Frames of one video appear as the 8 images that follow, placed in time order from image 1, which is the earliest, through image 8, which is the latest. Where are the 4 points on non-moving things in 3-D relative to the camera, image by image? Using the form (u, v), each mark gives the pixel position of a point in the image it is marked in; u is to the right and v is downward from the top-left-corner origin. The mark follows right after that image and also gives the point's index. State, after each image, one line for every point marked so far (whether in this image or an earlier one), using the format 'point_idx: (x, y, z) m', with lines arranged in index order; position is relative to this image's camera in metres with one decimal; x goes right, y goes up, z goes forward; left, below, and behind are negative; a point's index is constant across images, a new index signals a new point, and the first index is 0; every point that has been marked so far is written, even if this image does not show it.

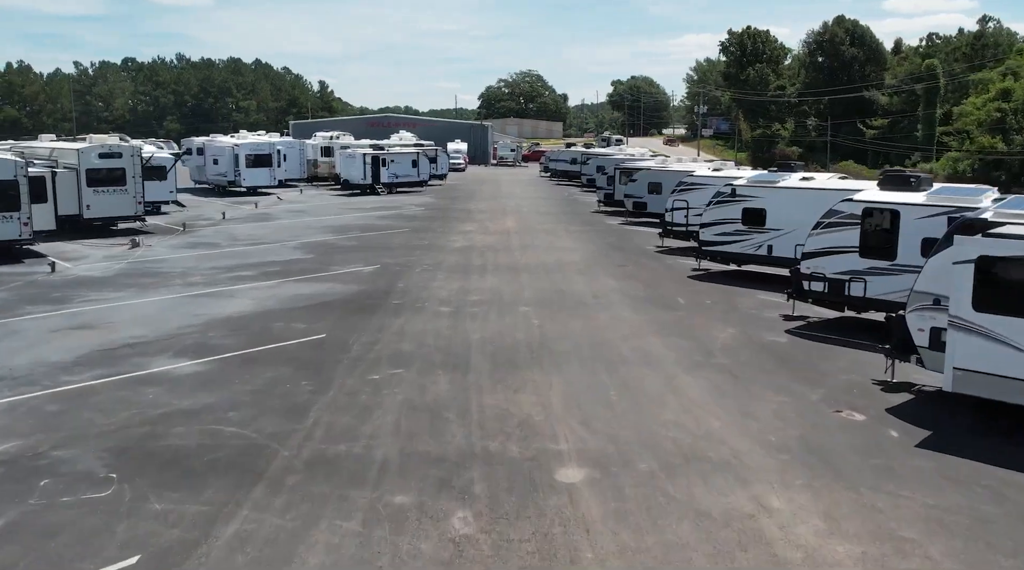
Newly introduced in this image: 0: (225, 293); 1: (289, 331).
0: (-6.3, -0.2, +19.0) m
1: (-4.0, -0.8, +15.5) m
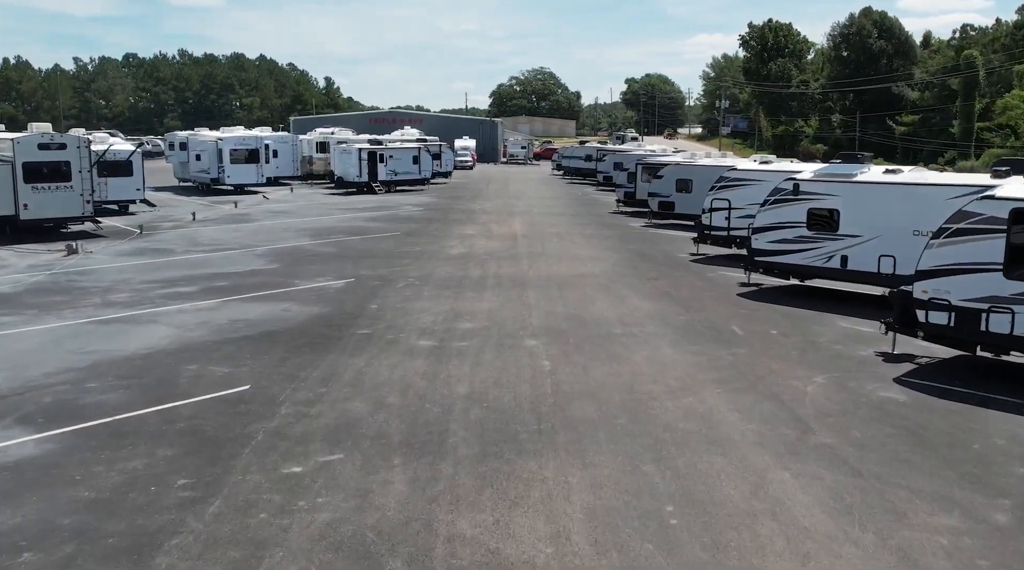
0: (-6.2, -0.6, +14.8) m
1: (-3.9, -1.2, +11.2) m
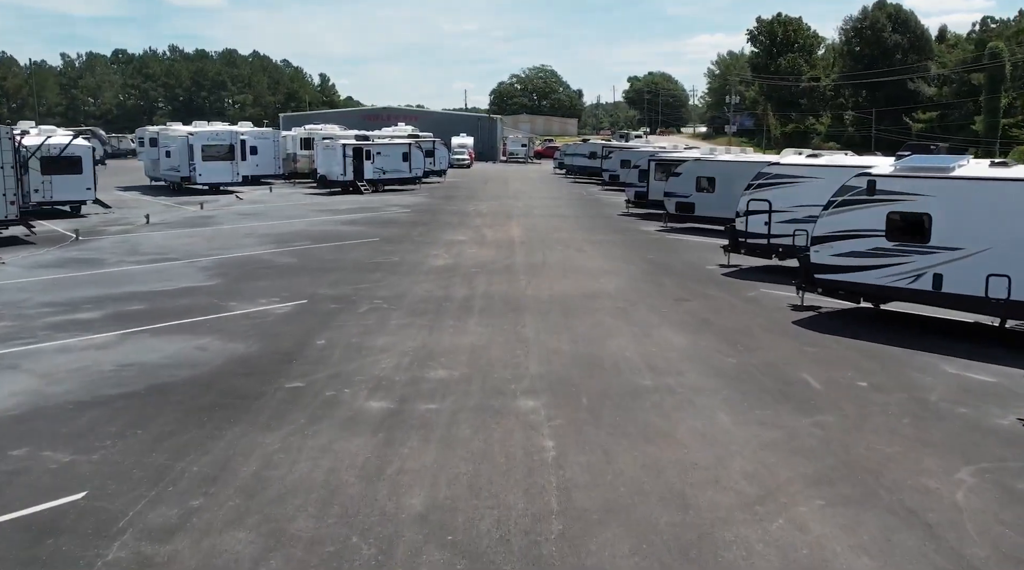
0: (-6.3, -1.0, +10.9) m
1: (-4.1, -1.6, +7.3) m
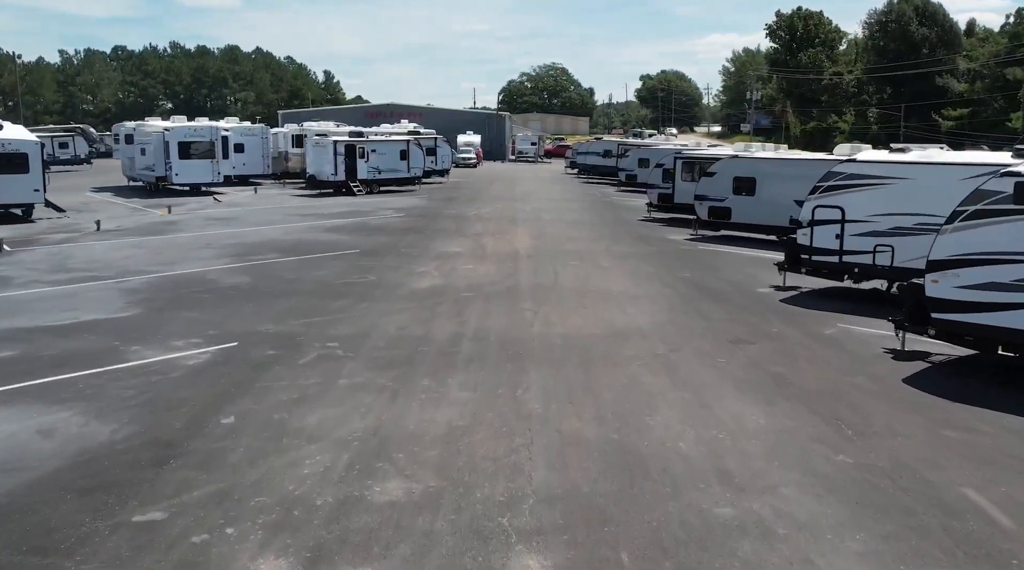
0: (-6.4, -1.4, +7.1) m
1: (-4.2, -2.0, +3.5) m
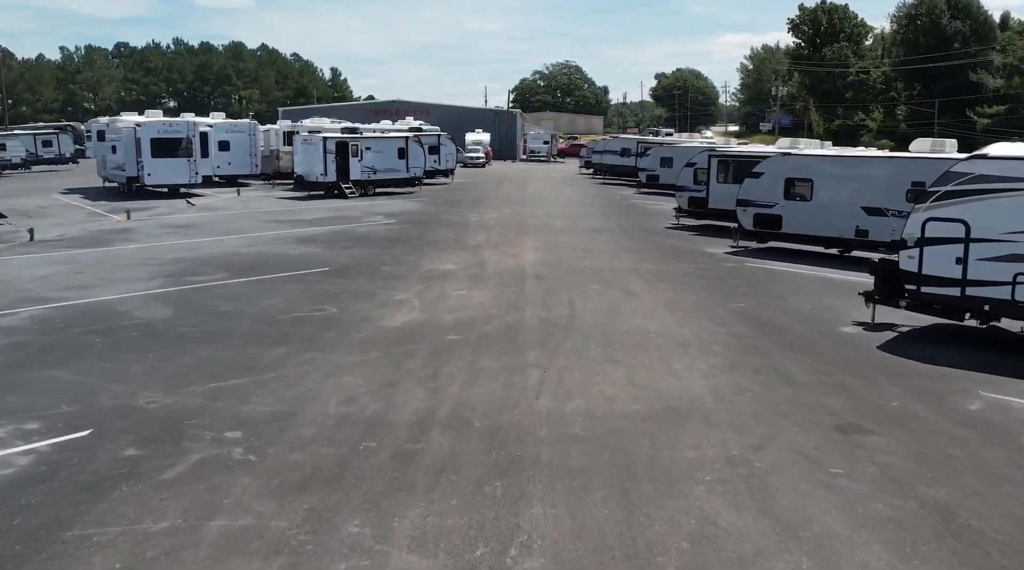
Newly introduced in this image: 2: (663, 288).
0: (-6.5, -1.9, +3.4) m
1: (-4.3, -2.5, -0.3) m
2: (+2.6, 0.0, +15.0) m
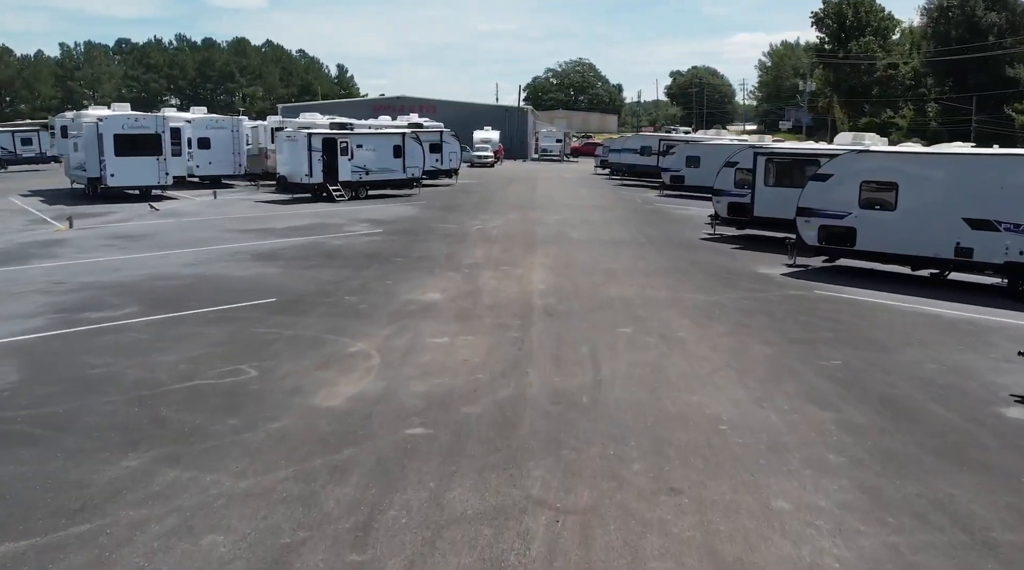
0: (-6.6, -2.4, -0.5) m
1: (-4.5, -3.1, -4.1) m
2: (+2.6, -0.6, +11.0) m
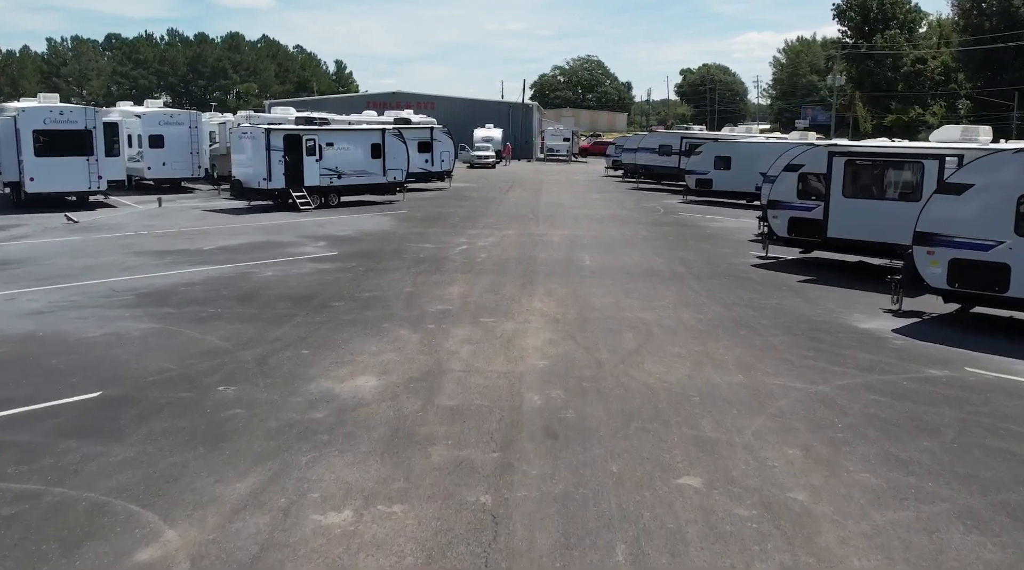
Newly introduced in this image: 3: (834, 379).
0: (-7.0, -3.2, -5.5) m
1: (-4.9, -3.9, -9.2) m
2: (+2.4, -1.3, +5.9) m
3: (+3.2, -0.9, +8.5) m
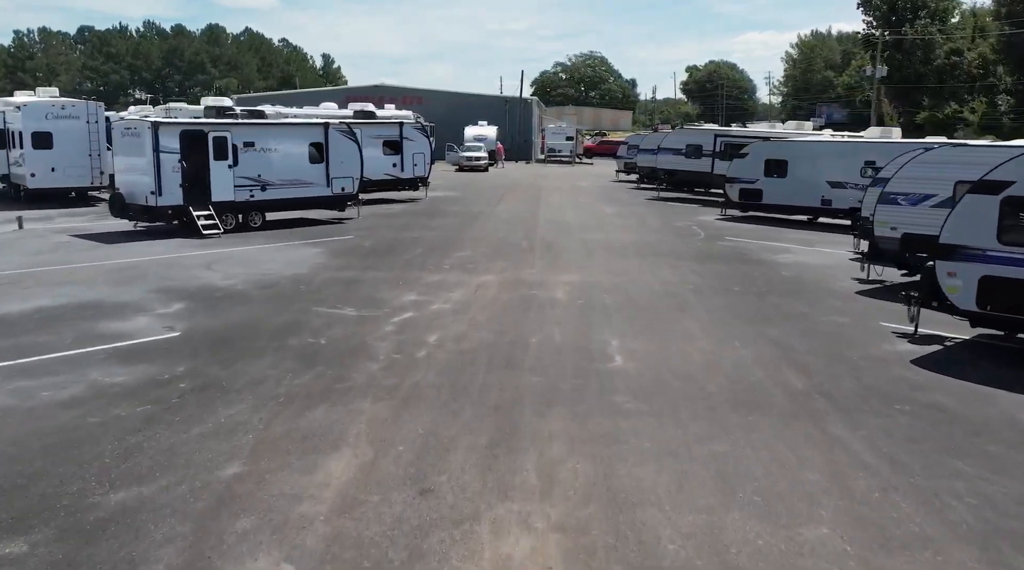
0: (-7.3, -4.4, -12.9) m
1: (-5.2, -5.1, -16.6) m
2: (+2.0, -2.6, -1.5) m
3: (+2.8, -2.1, +1.1) m
